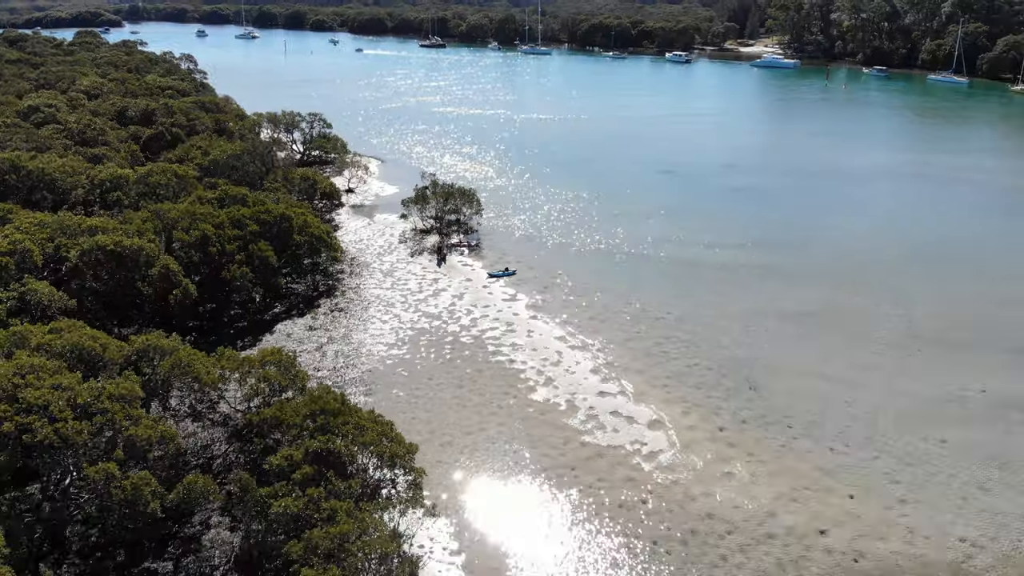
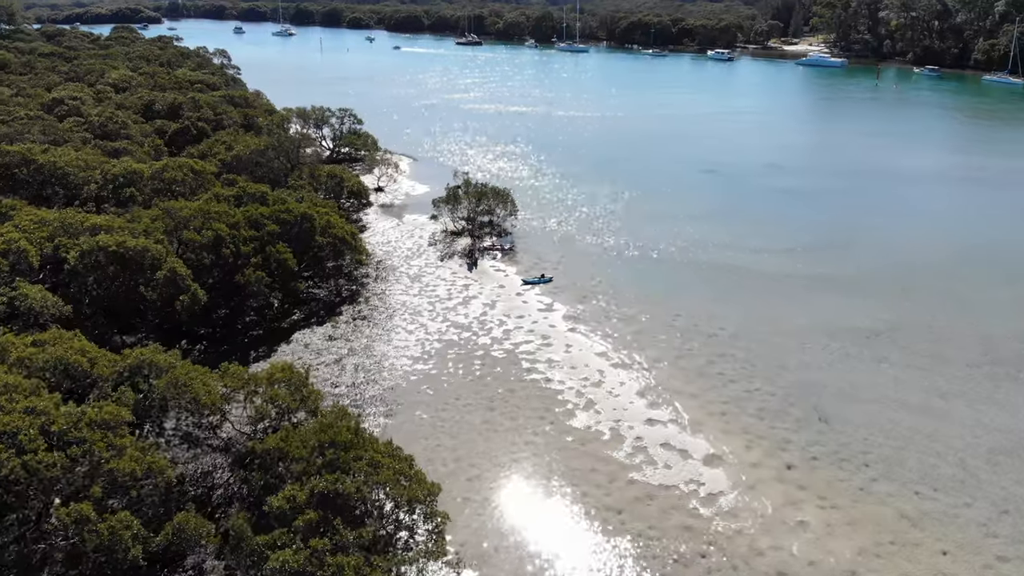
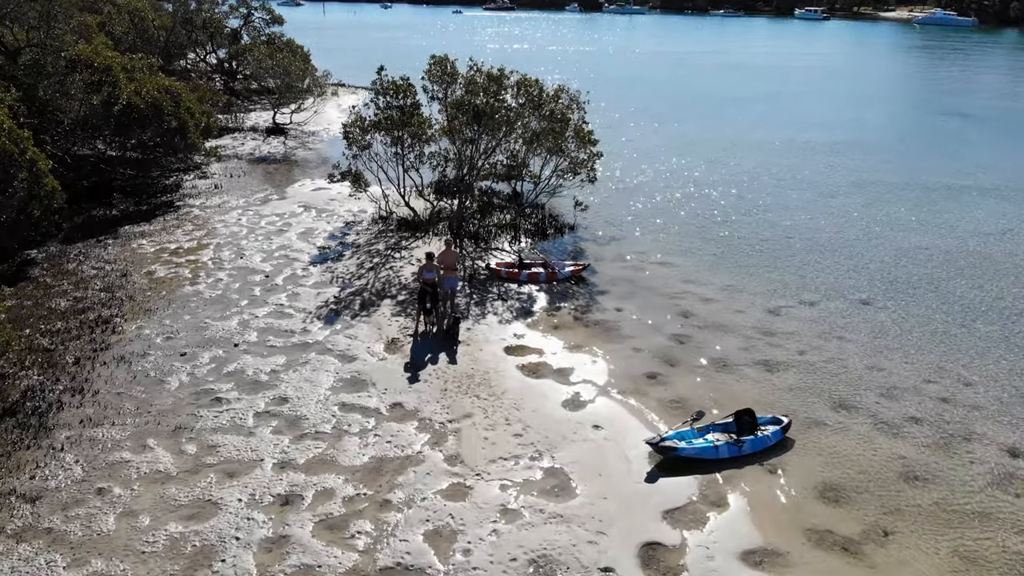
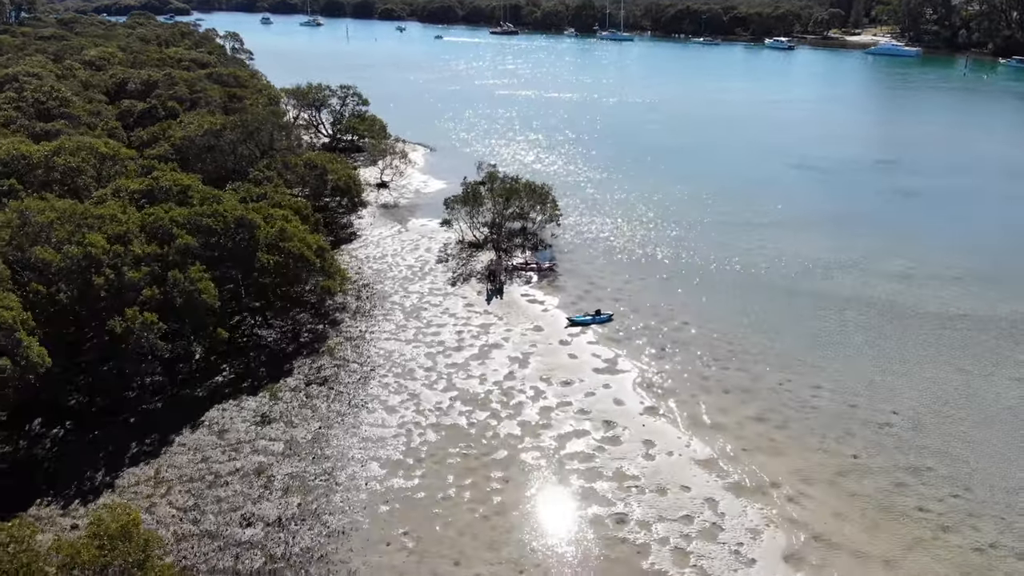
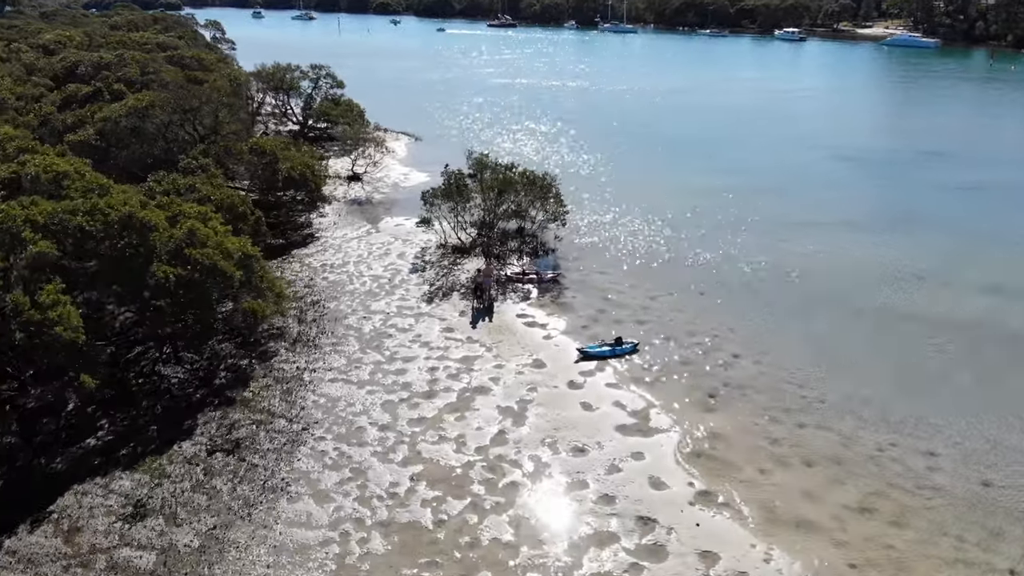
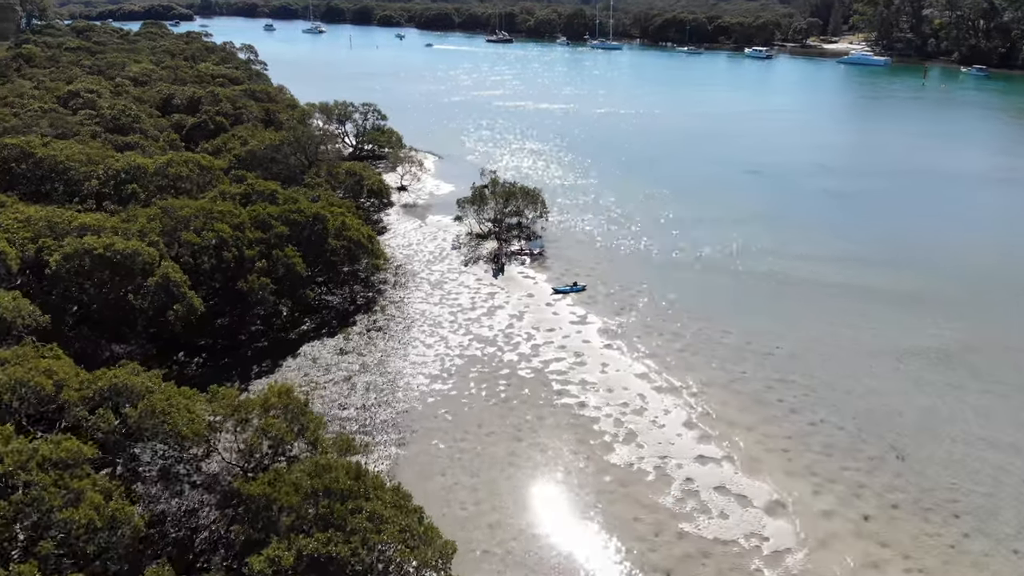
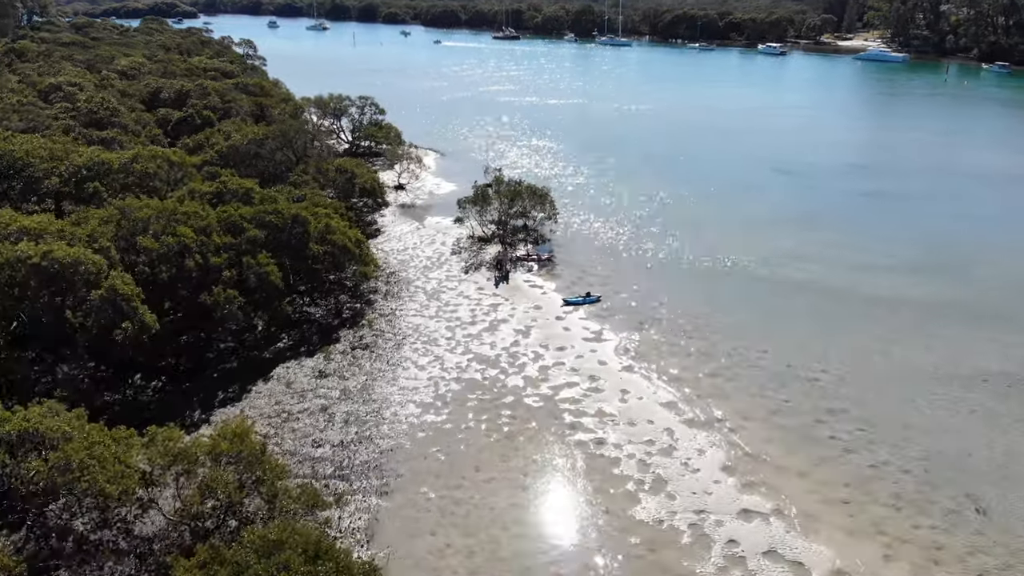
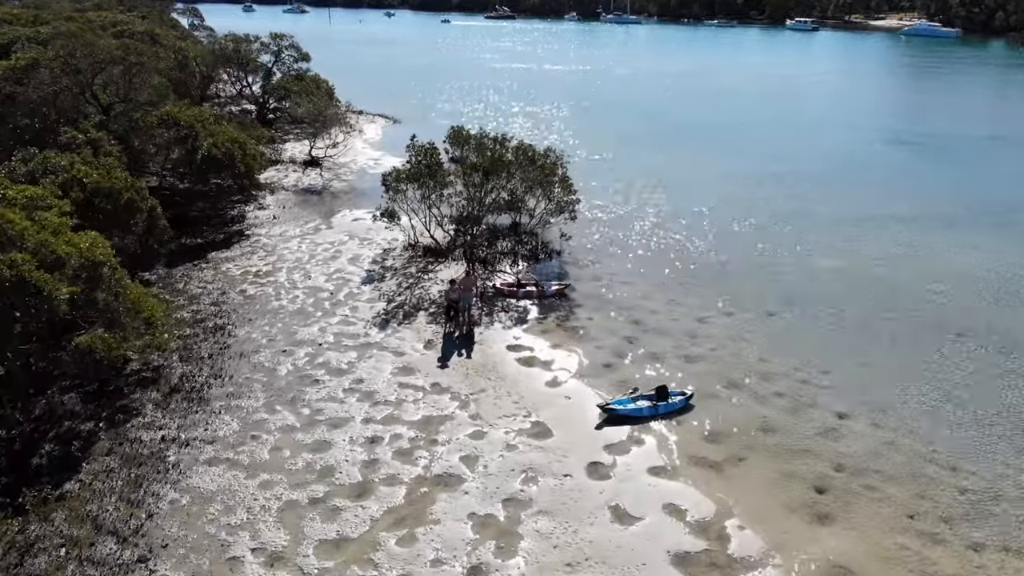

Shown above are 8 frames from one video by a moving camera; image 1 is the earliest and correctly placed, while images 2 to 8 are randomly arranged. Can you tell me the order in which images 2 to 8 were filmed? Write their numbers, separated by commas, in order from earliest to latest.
2, 6, 7, 4, 5, 8, 3
